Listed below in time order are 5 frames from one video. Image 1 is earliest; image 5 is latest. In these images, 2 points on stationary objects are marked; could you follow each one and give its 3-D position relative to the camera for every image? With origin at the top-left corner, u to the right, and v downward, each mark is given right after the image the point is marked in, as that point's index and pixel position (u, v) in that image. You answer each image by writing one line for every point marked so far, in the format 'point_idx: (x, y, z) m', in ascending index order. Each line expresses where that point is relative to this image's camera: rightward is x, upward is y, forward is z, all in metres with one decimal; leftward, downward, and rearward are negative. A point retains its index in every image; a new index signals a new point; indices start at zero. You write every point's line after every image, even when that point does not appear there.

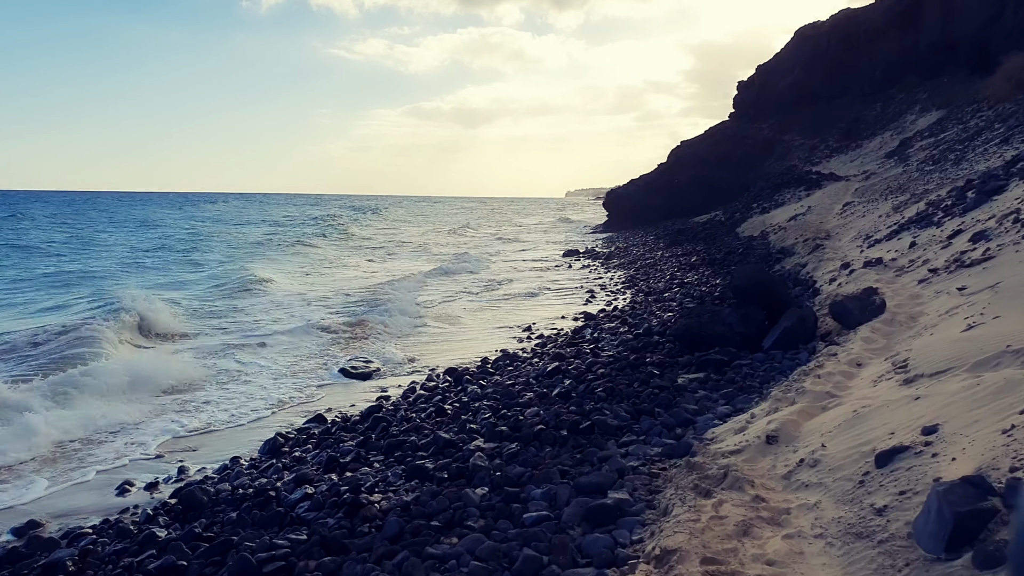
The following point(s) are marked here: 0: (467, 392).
0: (-0.6, -1.3, +9.0) m
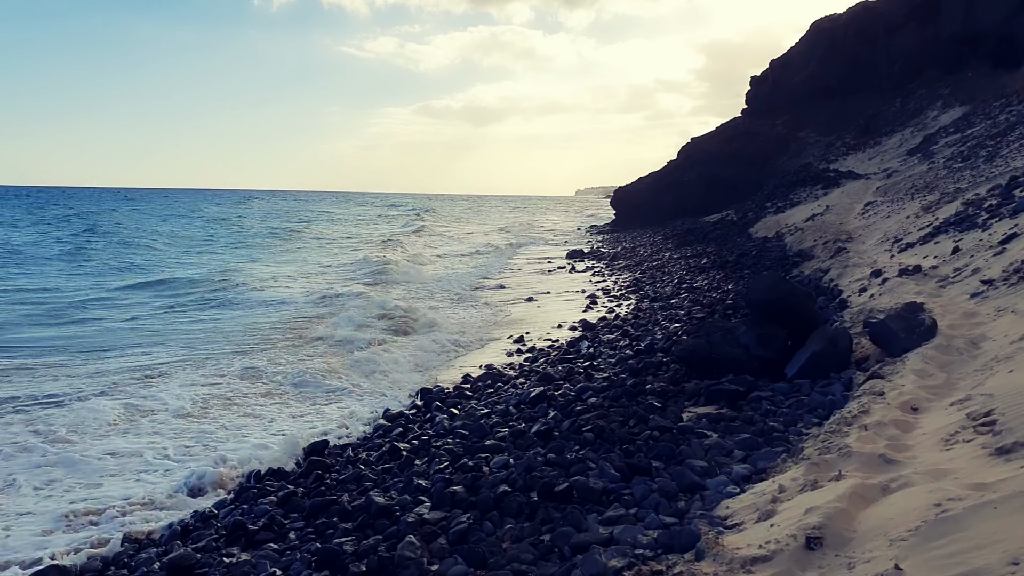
0: (-0.8, -1.5, +7.6) m
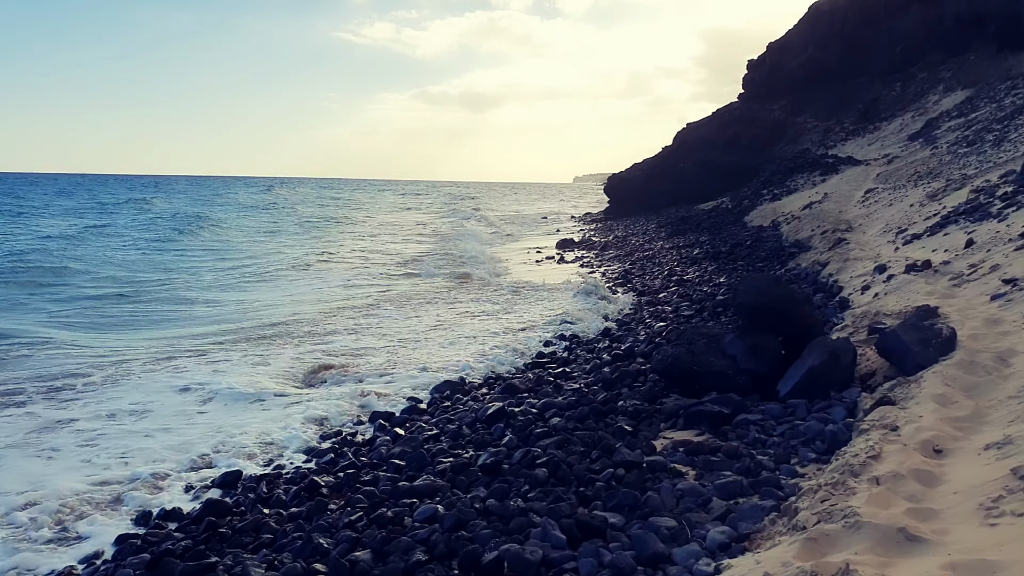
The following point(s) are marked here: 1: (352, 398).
0: (-1.3, -1.5, +6.6) m
1: (-2.0, -1.4, +9.3) m
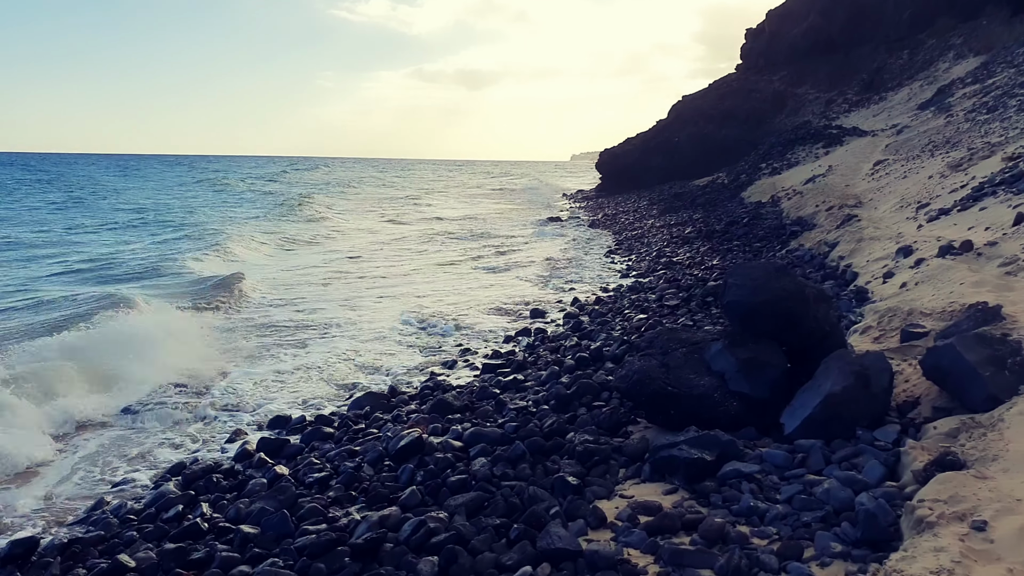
0: (-1.9, -1.5, +4.8) m
1: (-2.7, -1.3, +7.5) m
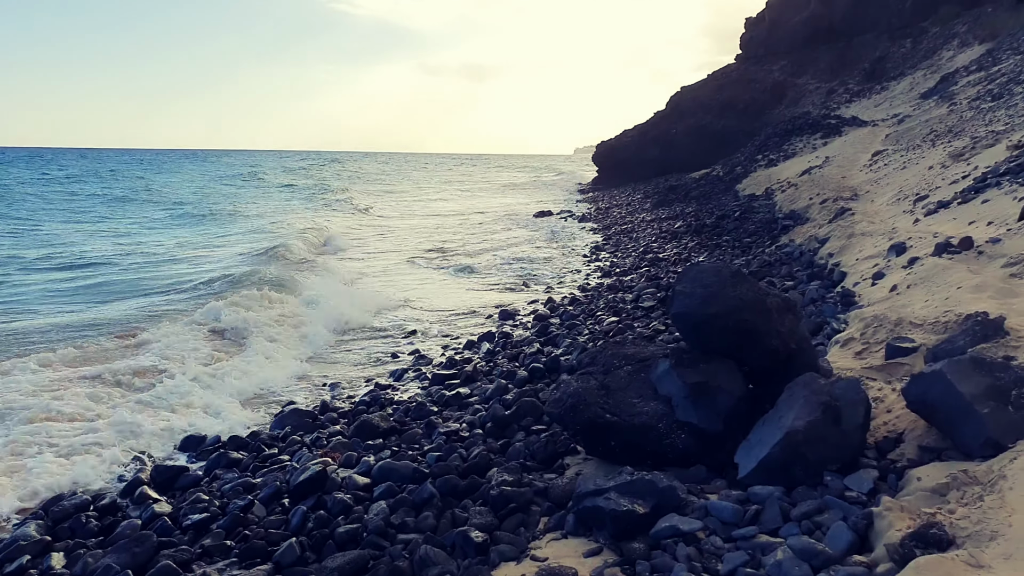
0: (-2.4, -1.5, +4.1) m
1: (-3.2, -1.3, +6.7) m
